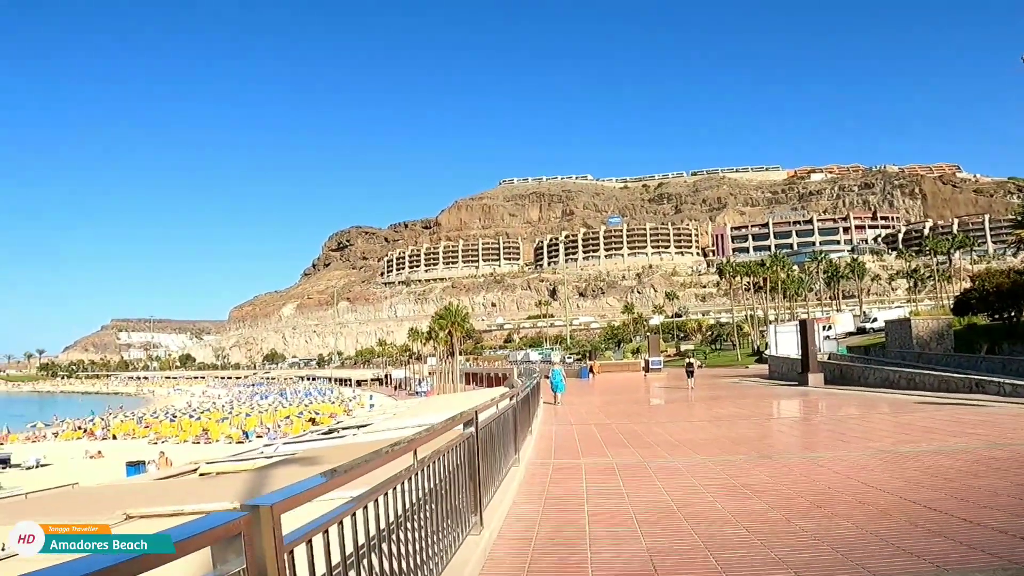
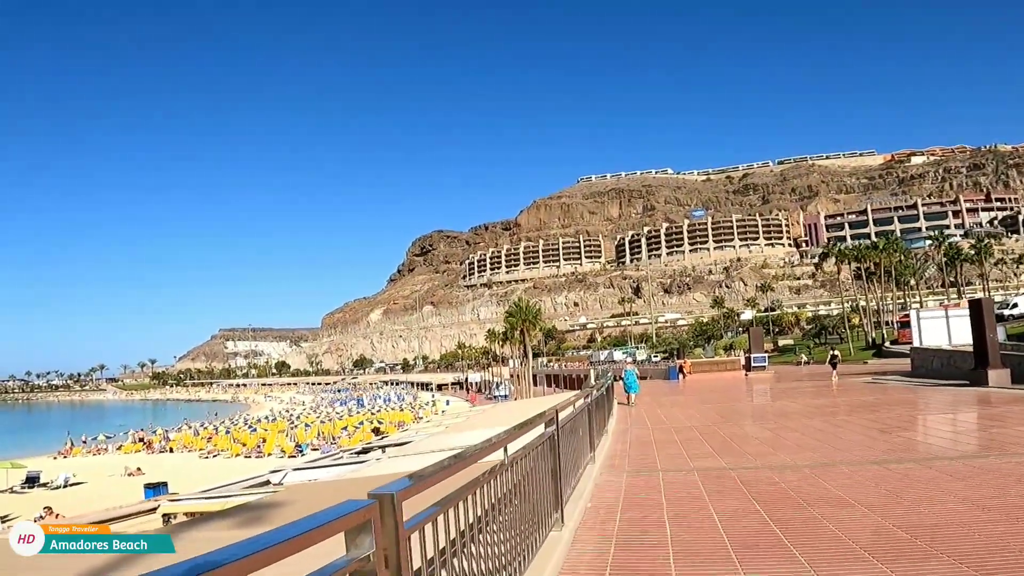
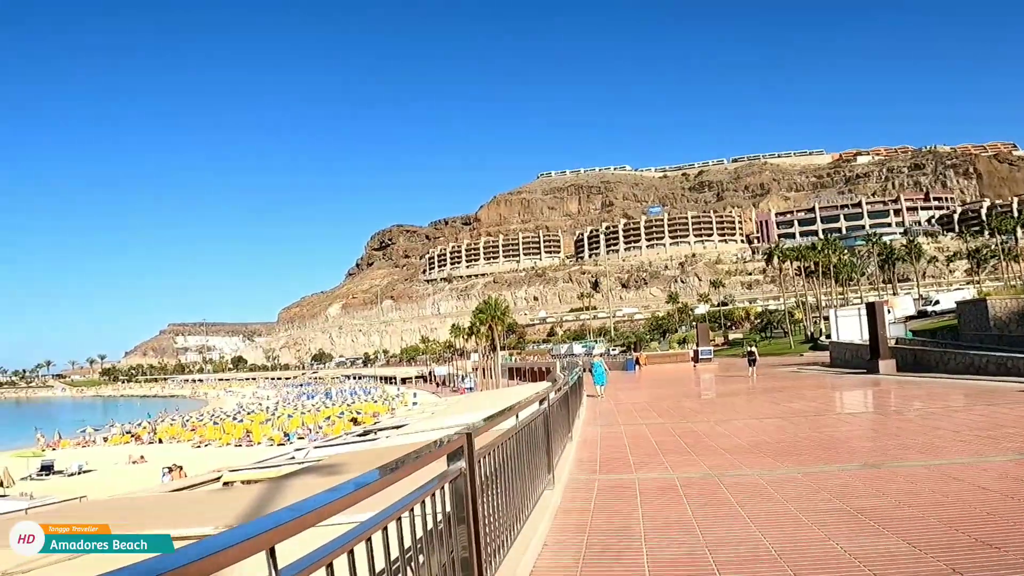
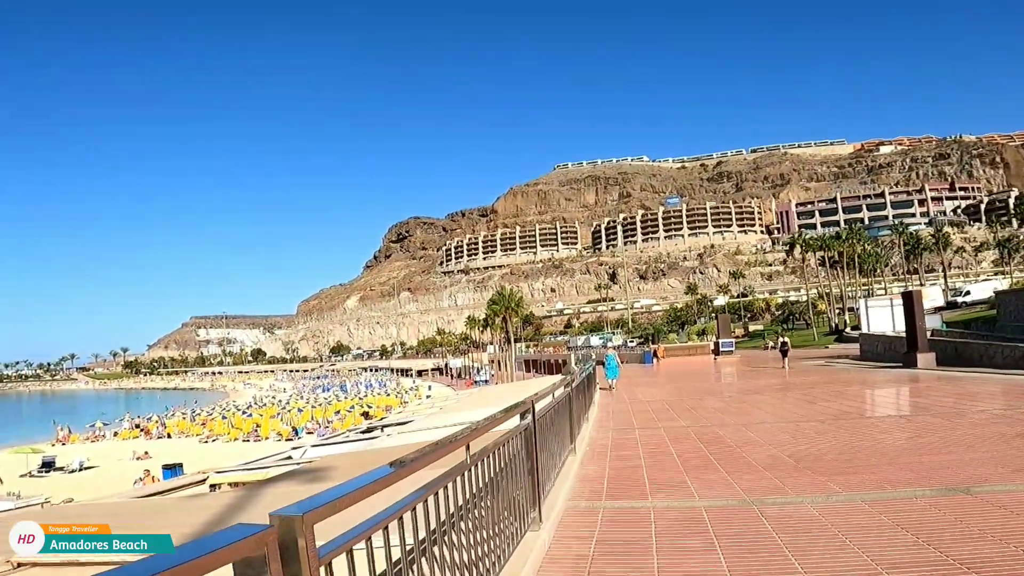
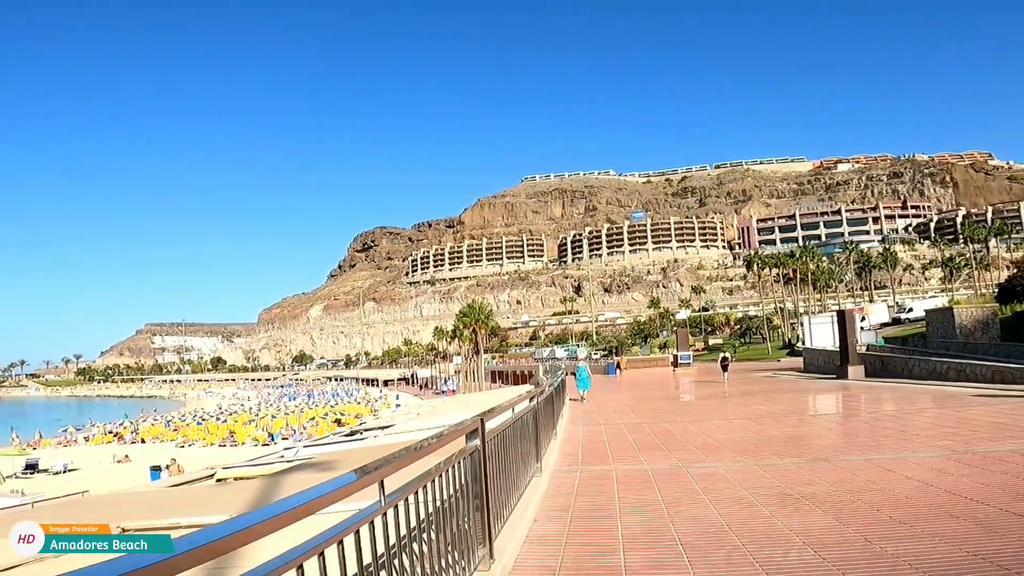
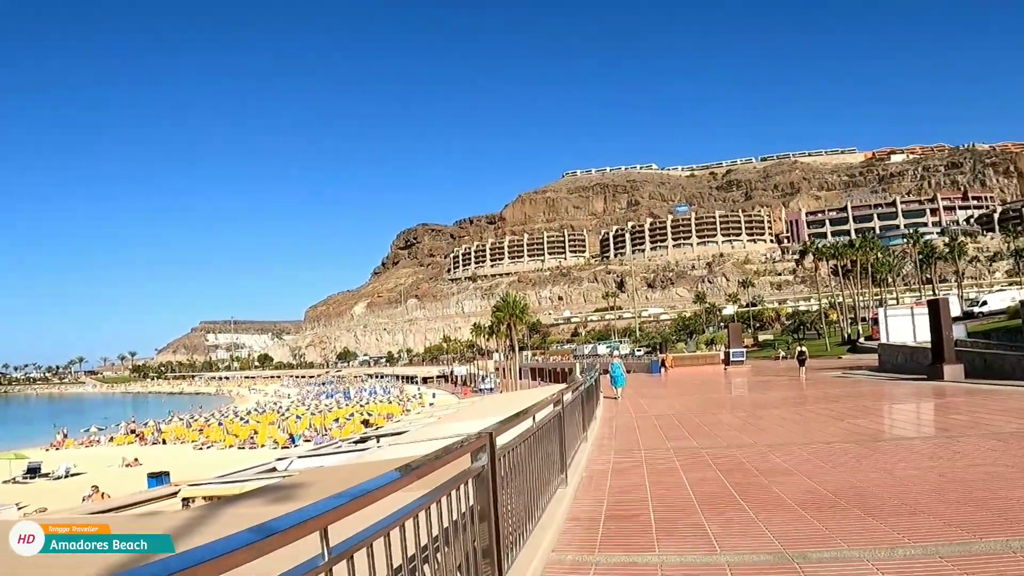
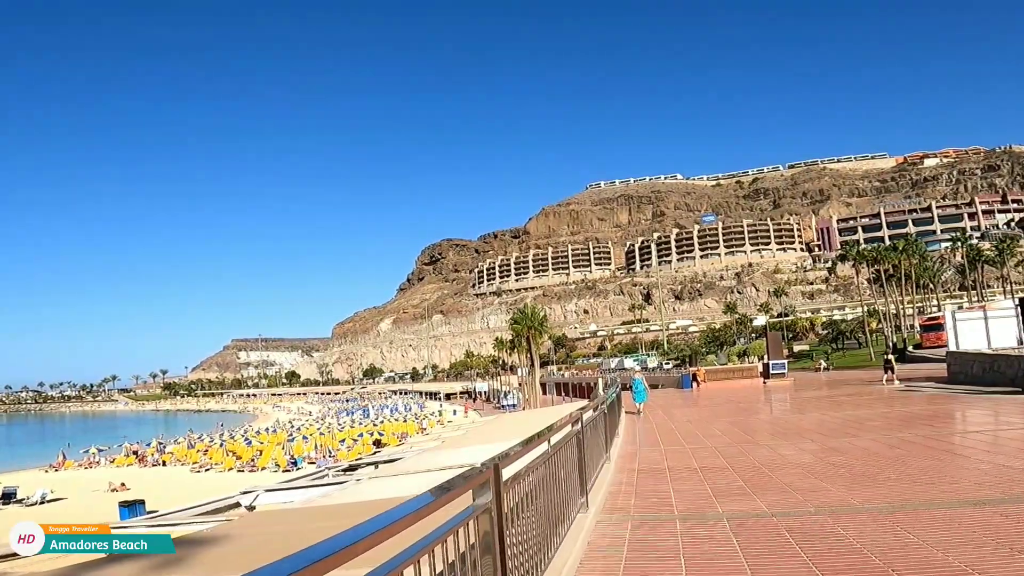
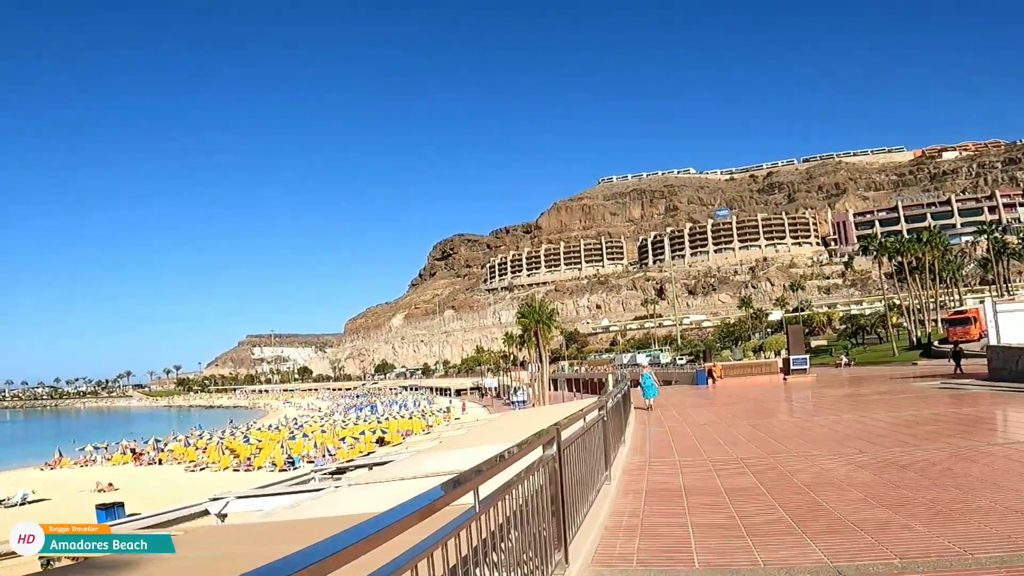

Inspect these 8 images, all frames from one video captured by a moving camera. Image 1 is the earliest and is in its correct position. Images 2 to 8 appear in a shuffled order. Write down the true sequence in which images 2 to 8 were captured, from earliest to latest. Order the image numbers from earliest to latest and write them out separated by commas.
5, 3, 4, 6, 2, 7, 8
